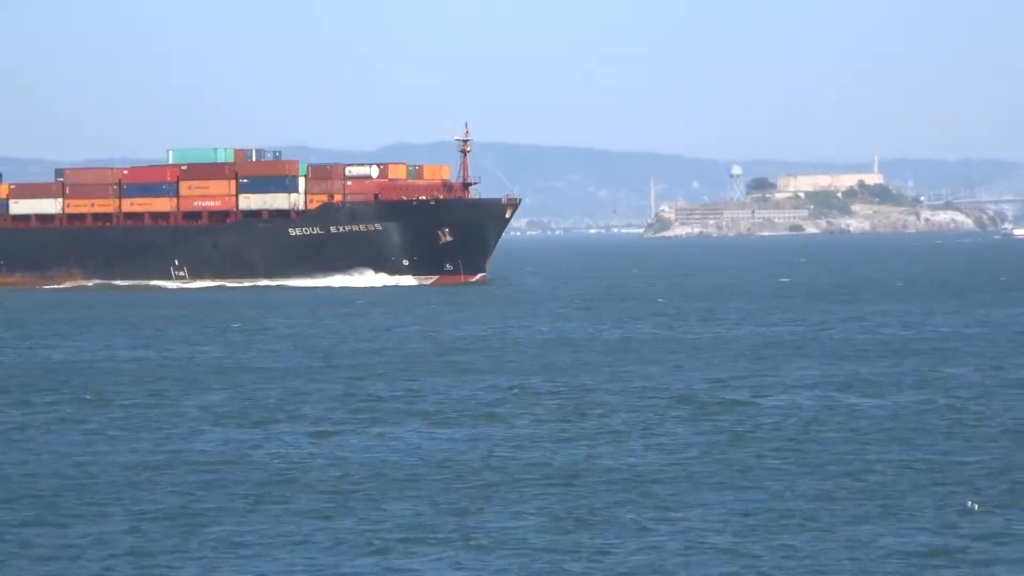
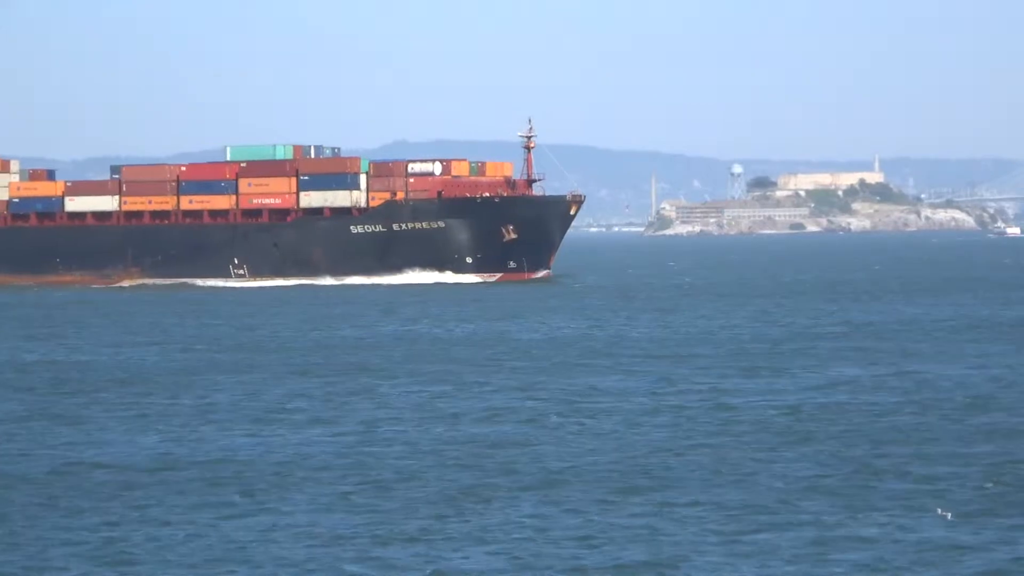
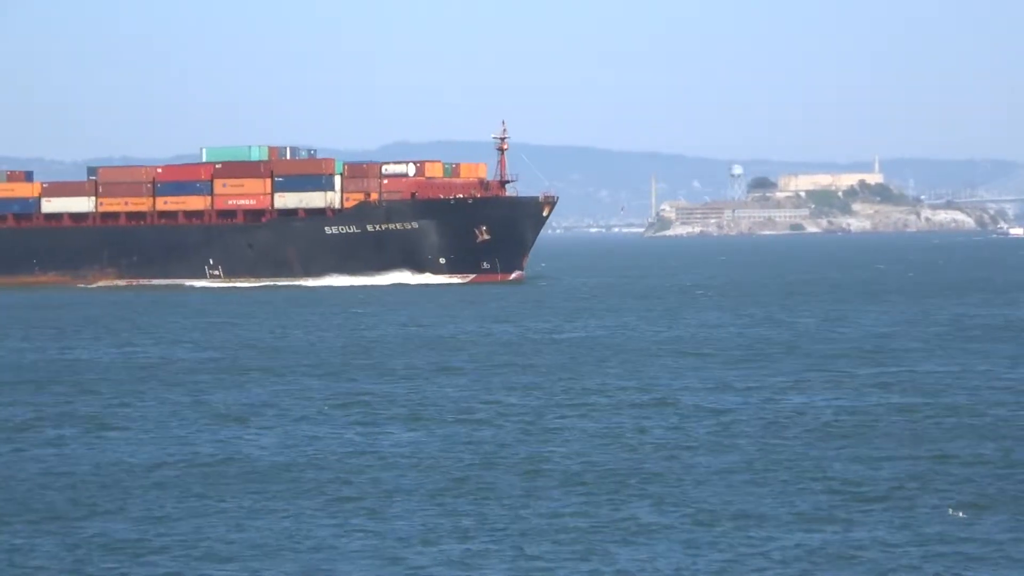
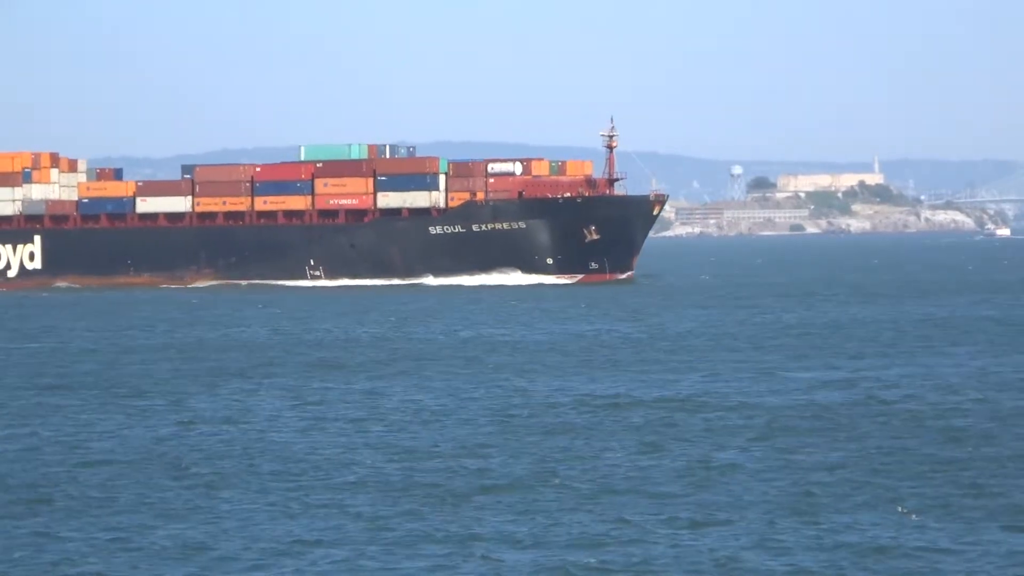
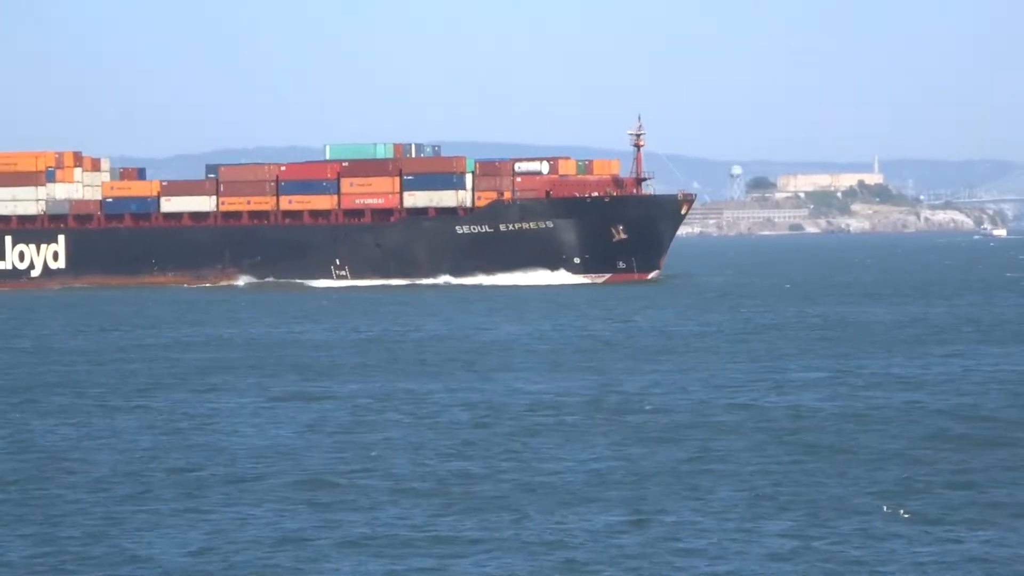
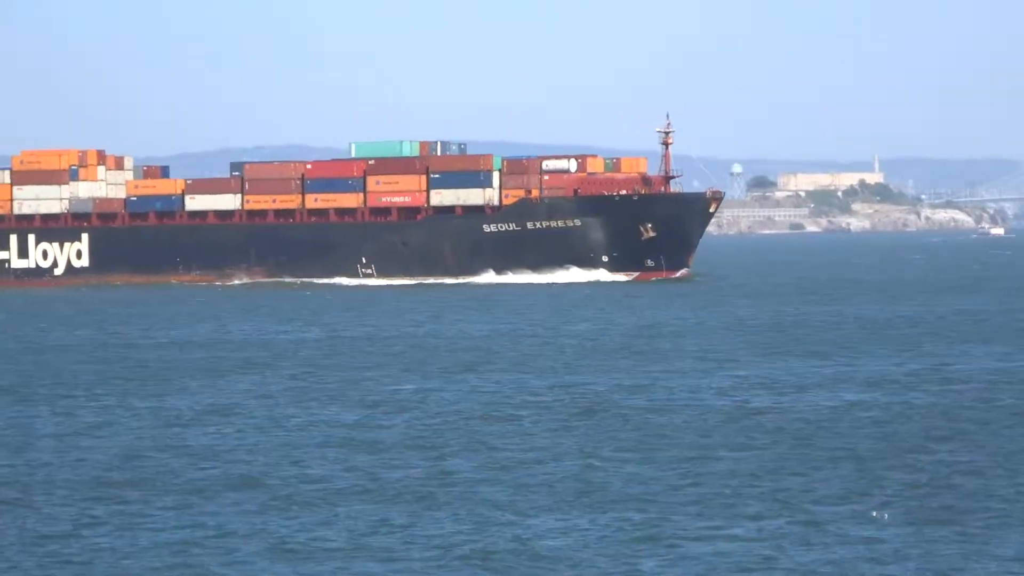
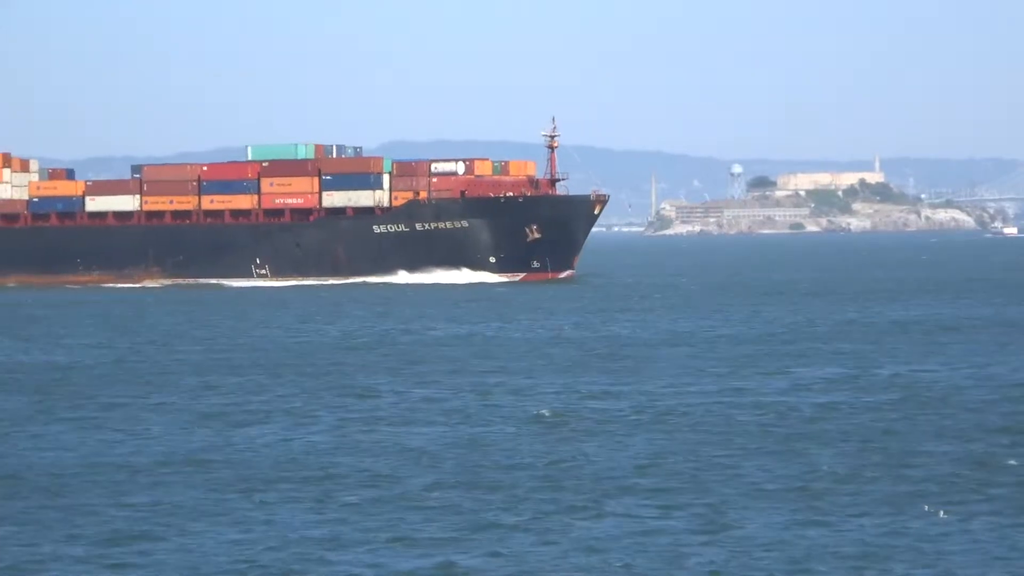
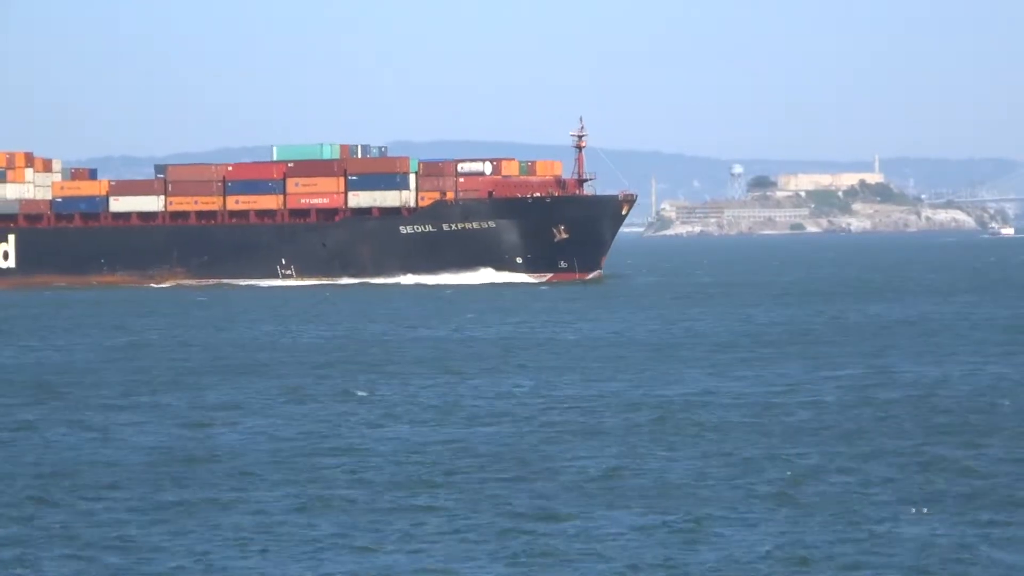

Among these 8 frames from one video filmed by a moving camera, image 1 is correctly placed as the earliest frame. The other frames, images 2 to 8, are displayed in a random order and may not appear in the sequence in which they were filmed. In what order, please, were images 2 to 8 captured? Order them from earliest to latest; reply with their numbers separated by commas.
3, 2, 7, 8, 4, 5, 6
